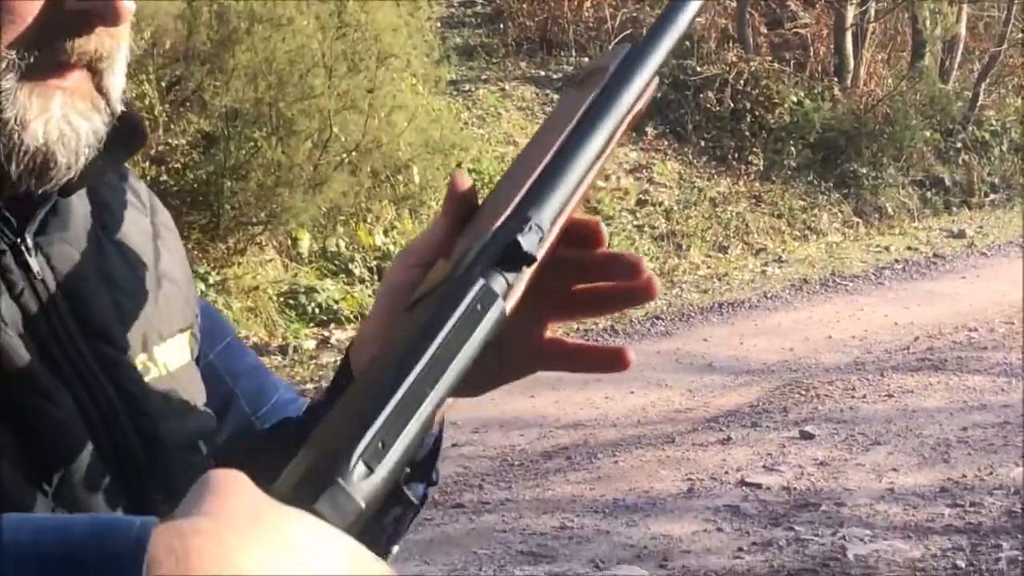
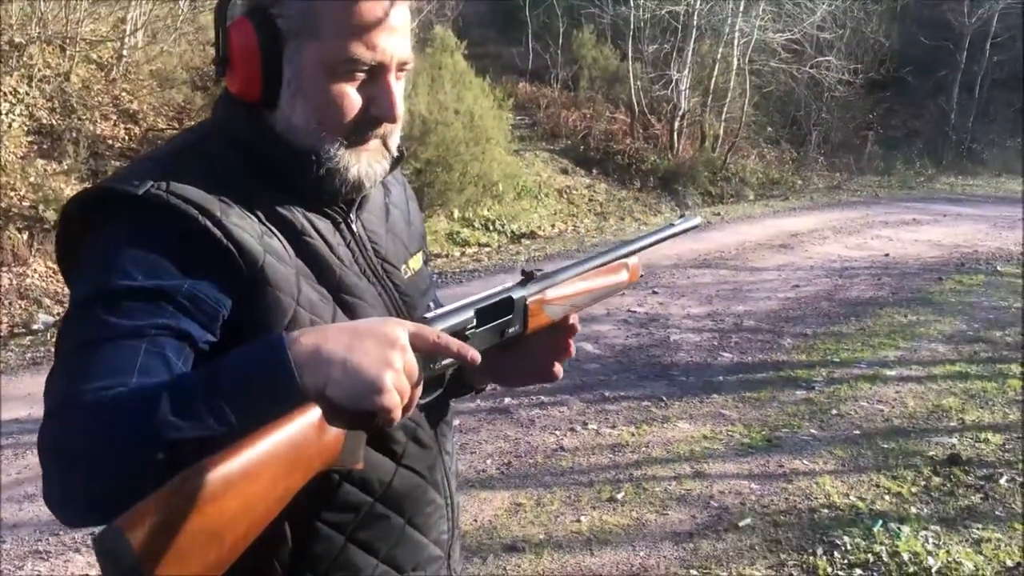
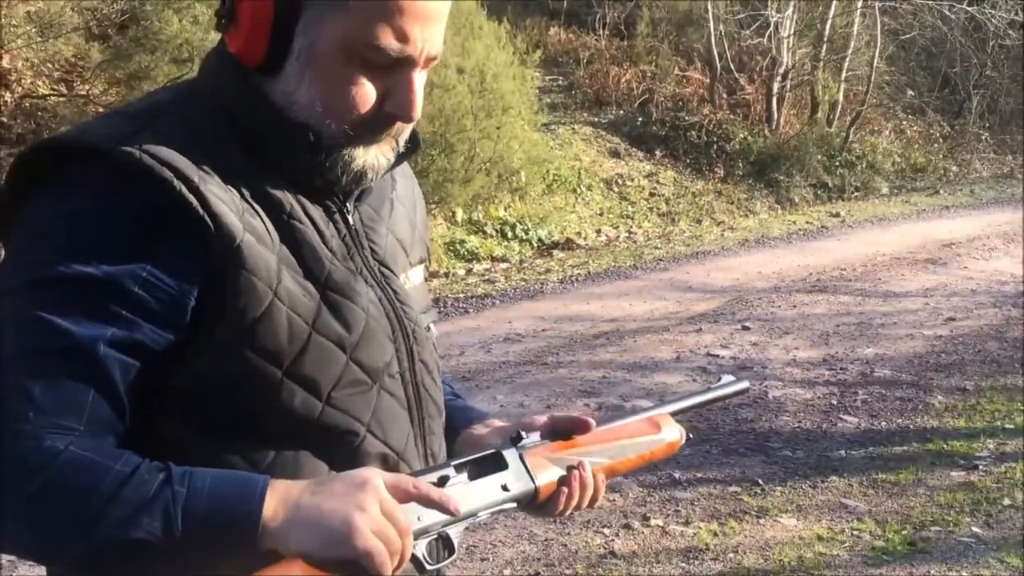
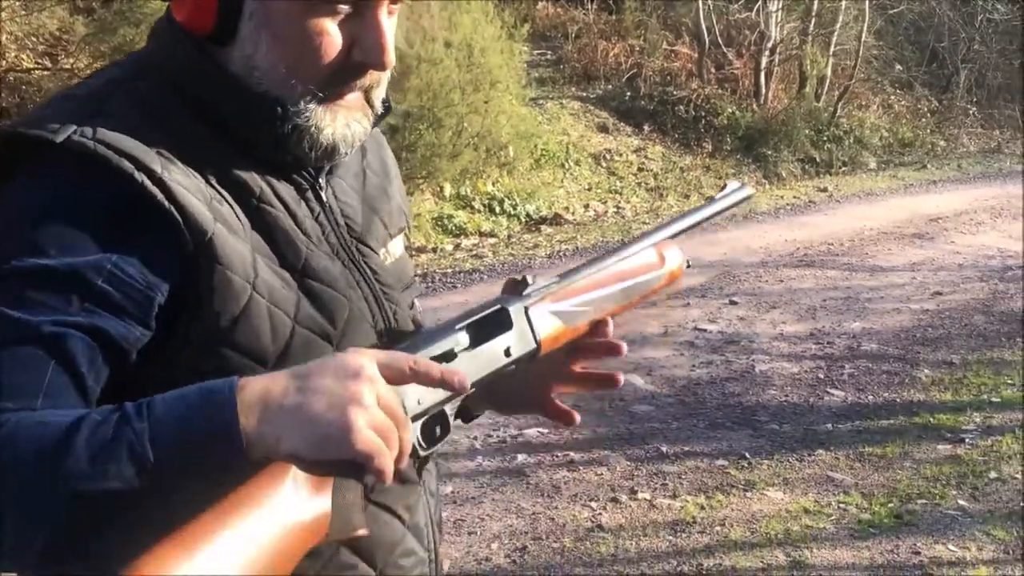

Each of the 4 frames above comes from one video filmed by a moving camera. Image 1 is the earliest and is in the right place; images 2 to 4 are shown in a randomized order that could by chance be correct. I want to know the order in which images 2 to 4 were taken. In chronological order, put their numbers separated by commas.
3, 4, 2
